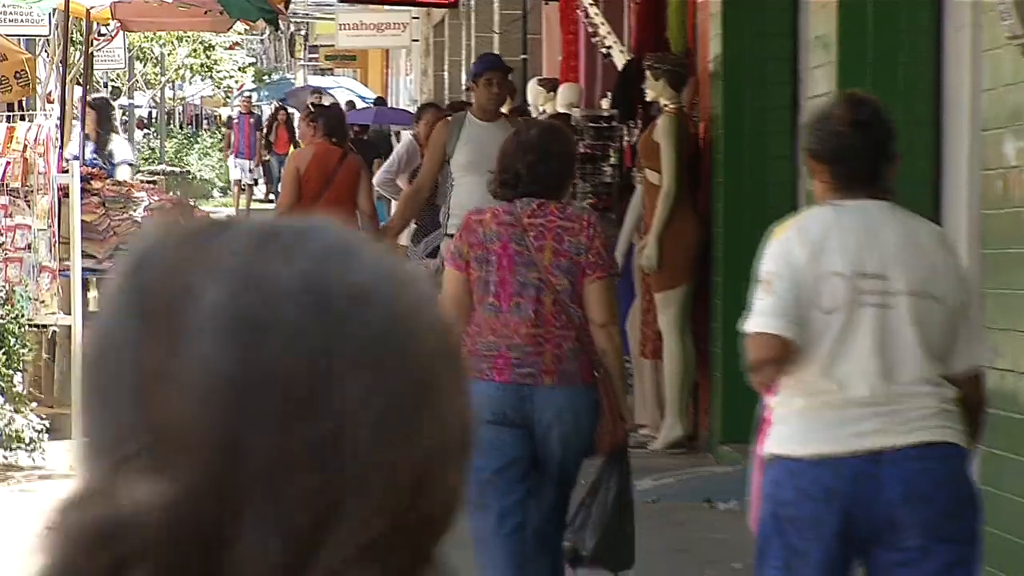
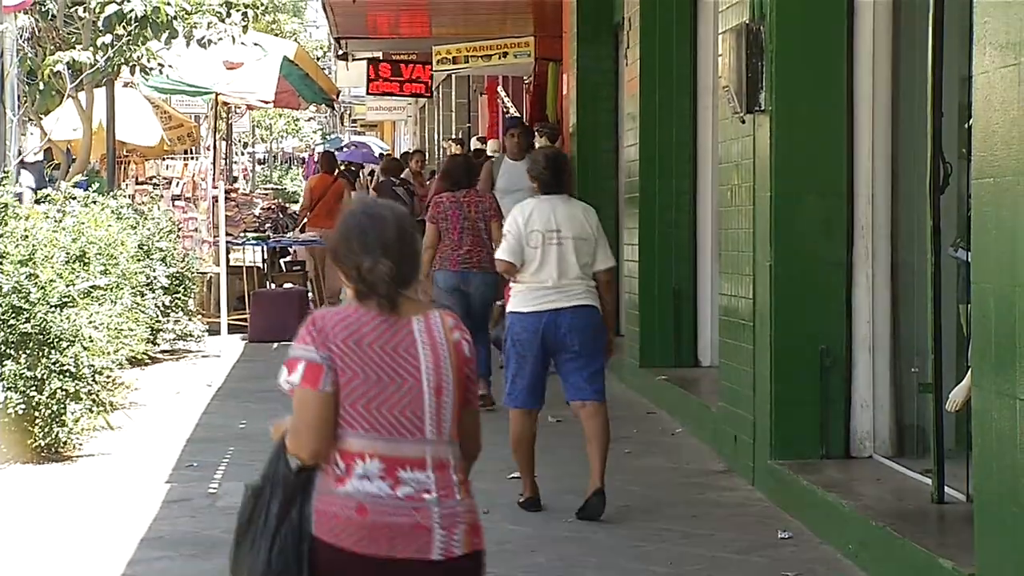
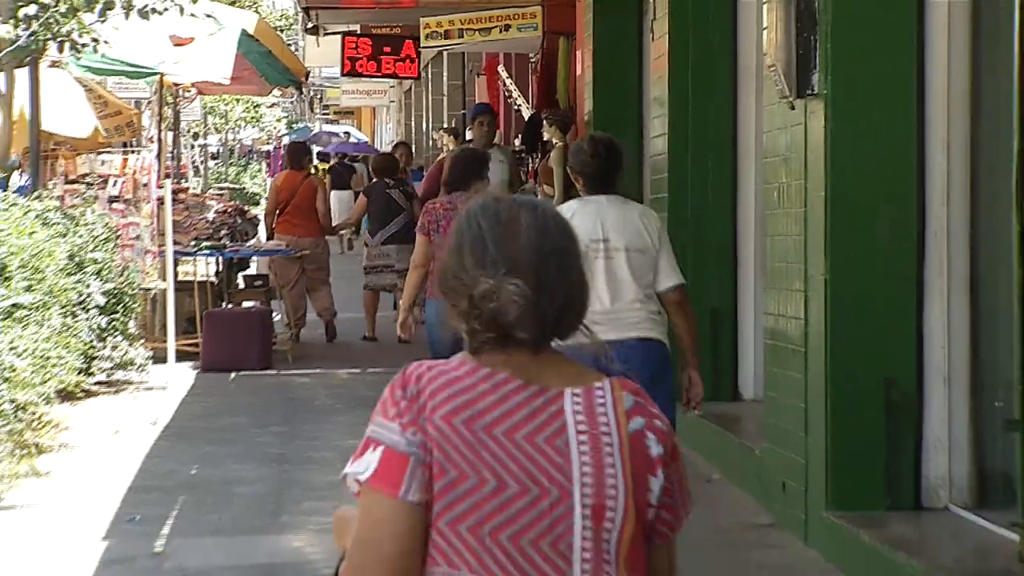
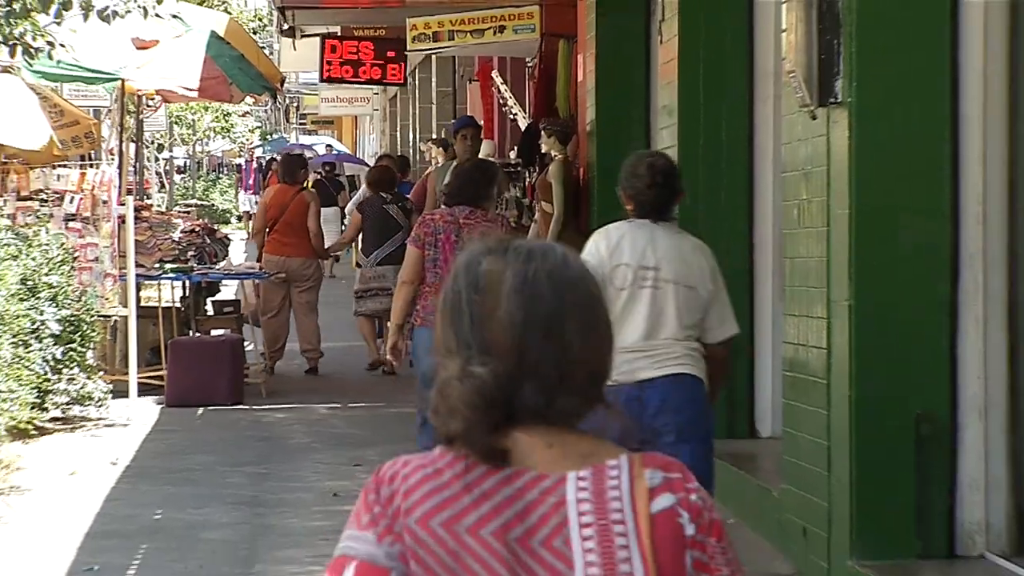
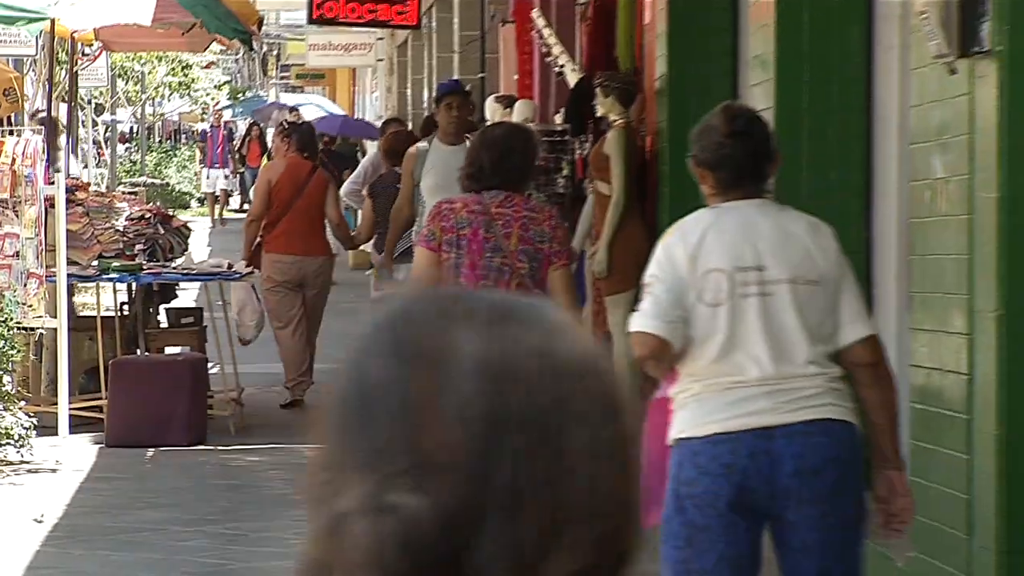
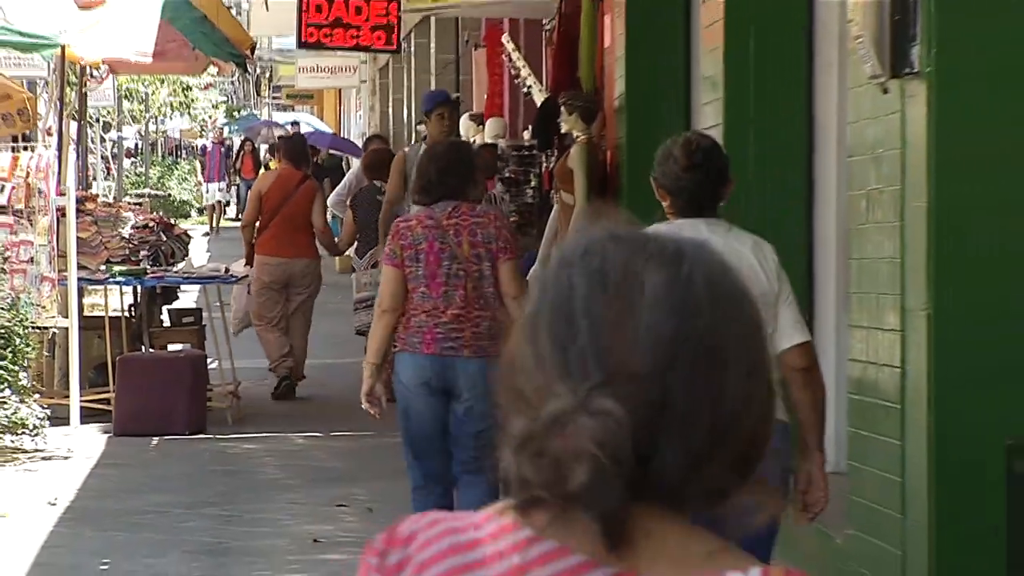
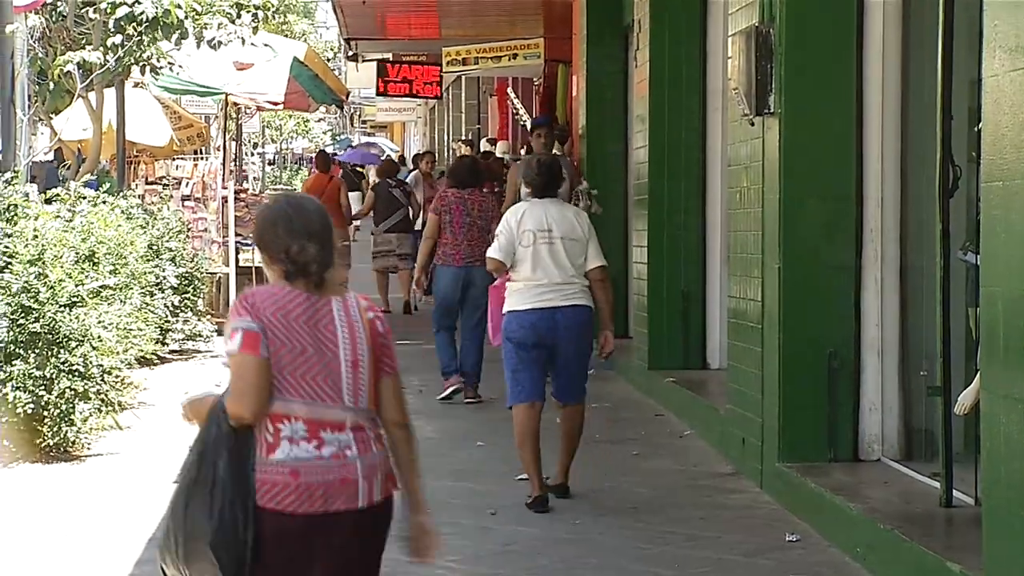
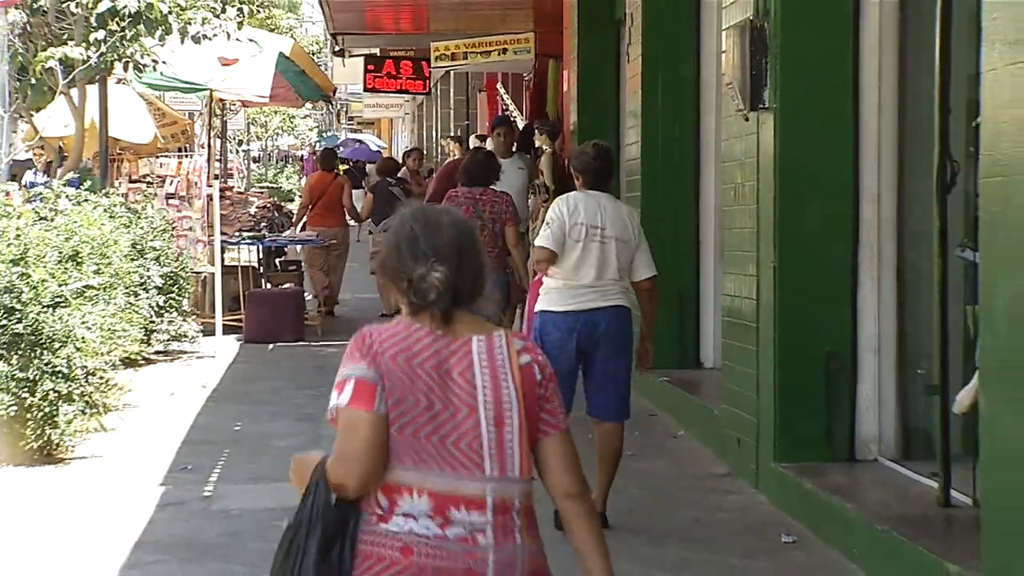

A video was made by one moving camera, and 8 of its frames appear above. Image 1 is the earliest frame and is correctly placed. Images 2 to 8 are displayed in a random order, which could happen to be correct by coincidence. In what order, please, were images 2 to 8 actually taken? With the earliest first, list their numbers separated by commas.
5, 6, 4, 3, 8, 2, 7
